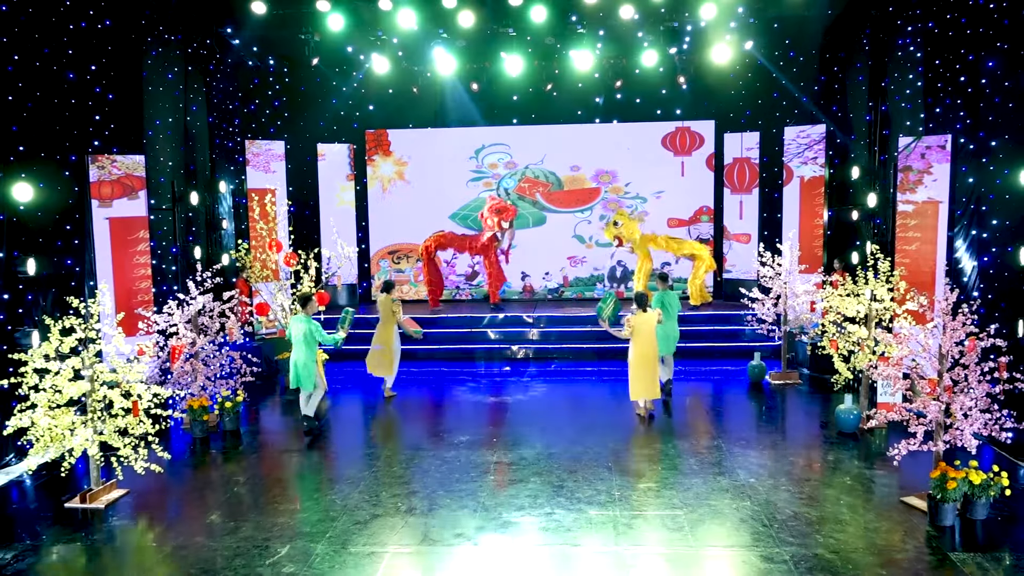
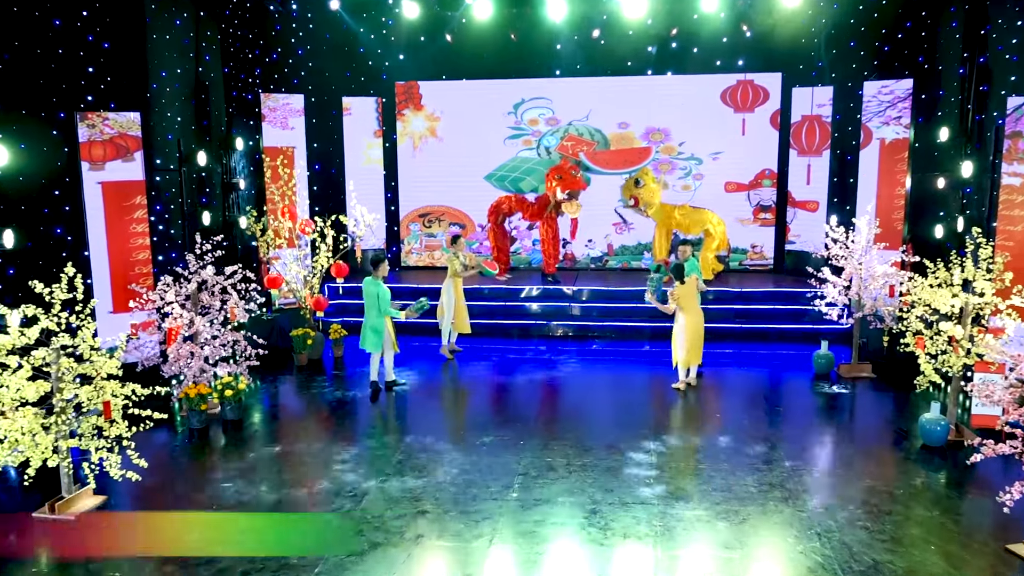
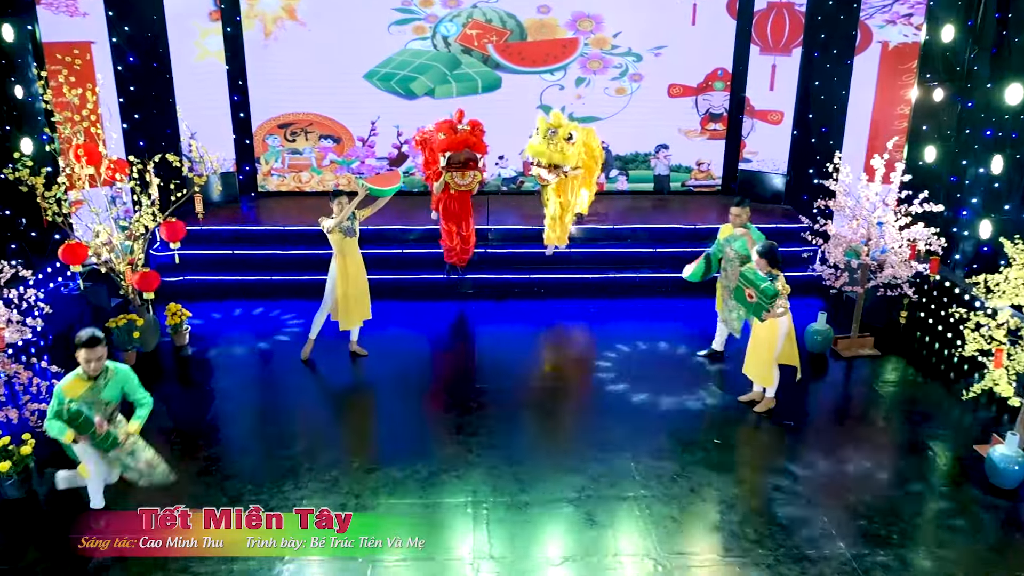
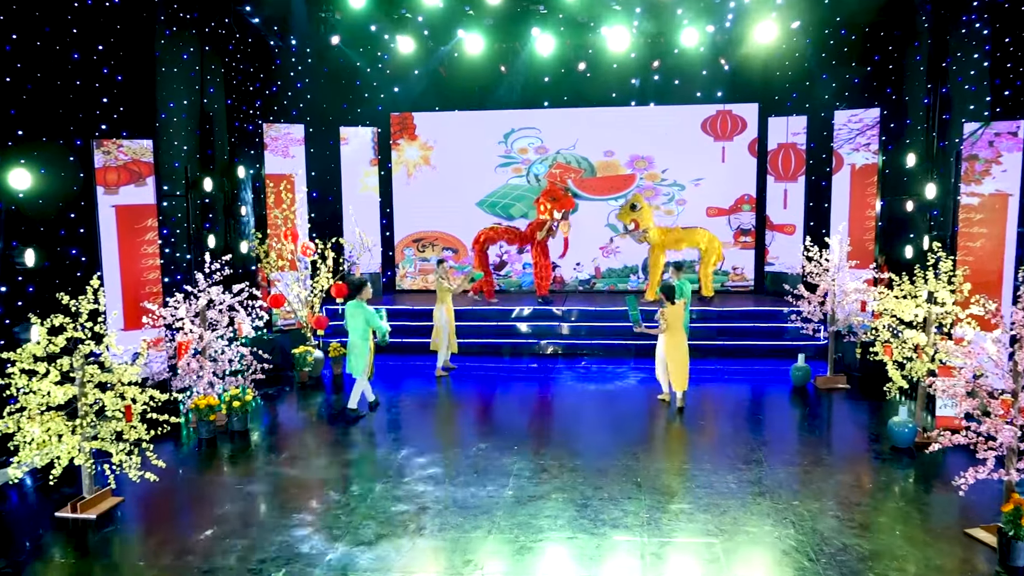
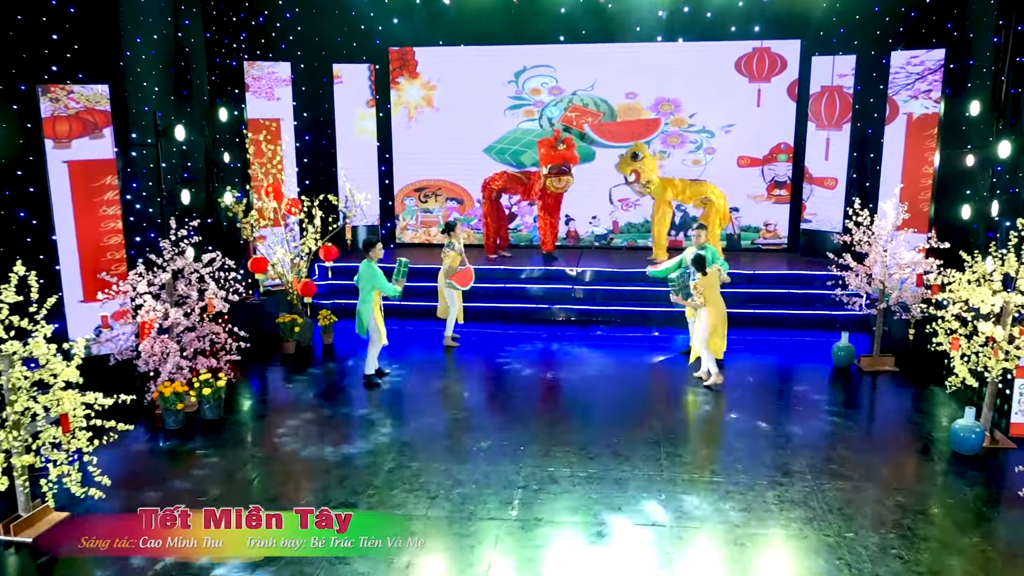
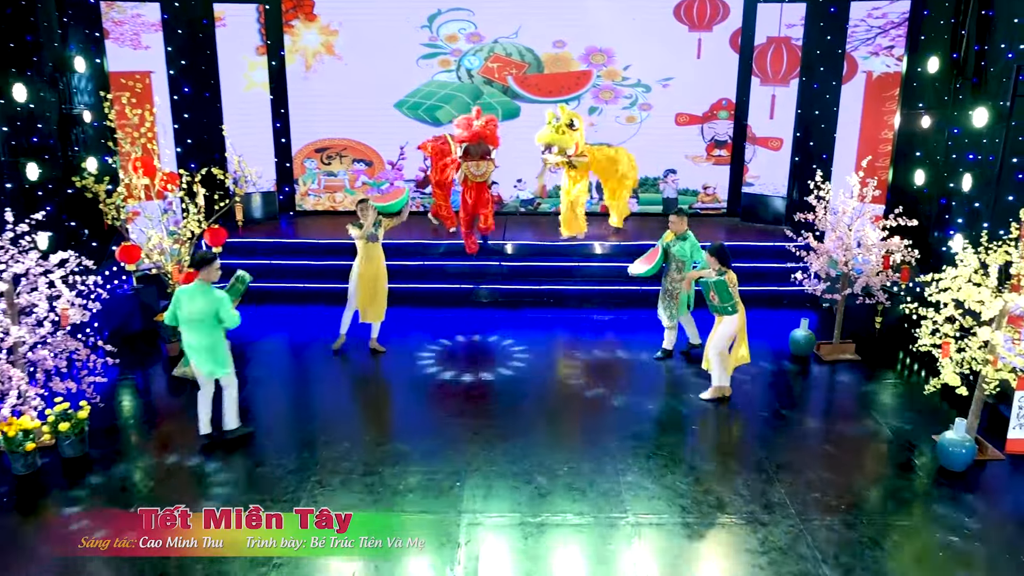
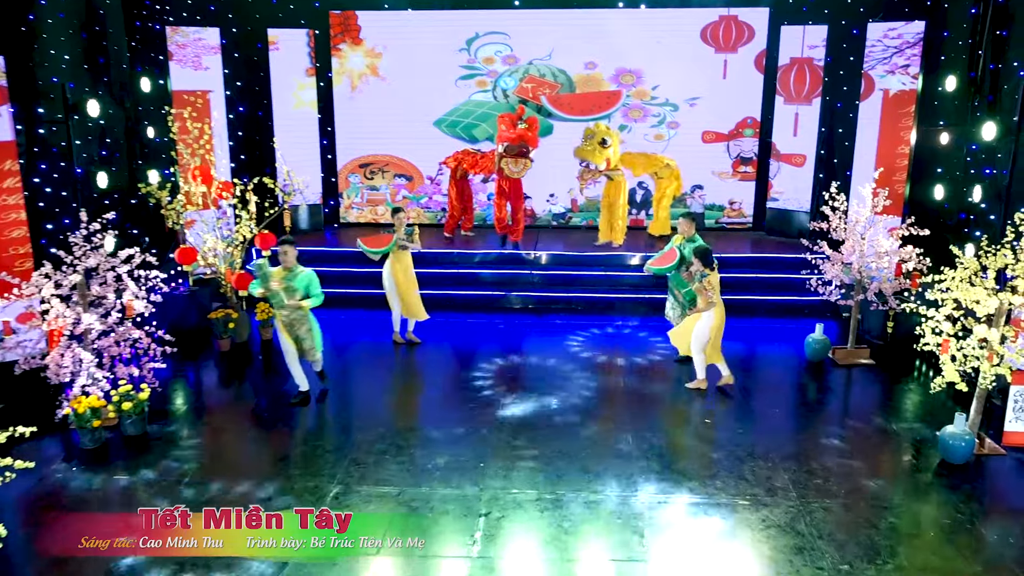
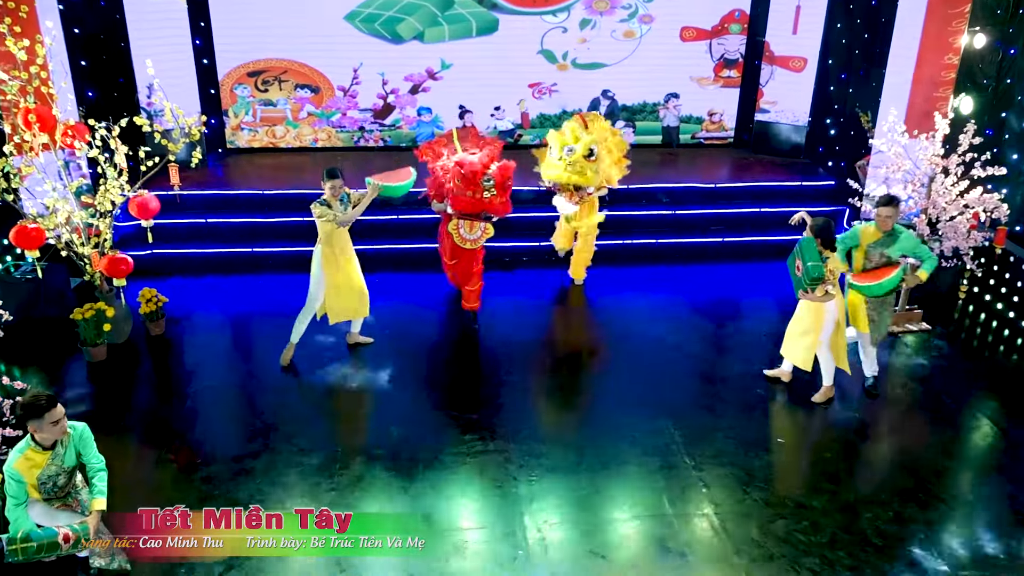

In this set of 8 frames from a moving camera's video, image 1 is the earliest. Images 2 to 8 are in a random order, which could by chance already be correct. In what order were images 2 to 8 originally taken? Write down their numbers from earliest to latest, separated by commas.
4, 2, 5, 7, 6, 3, 8
